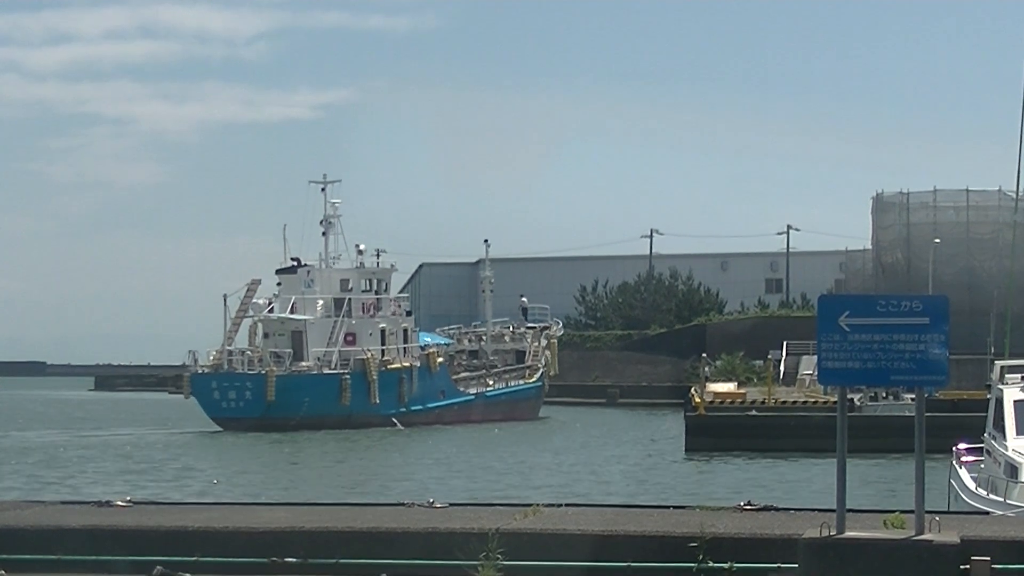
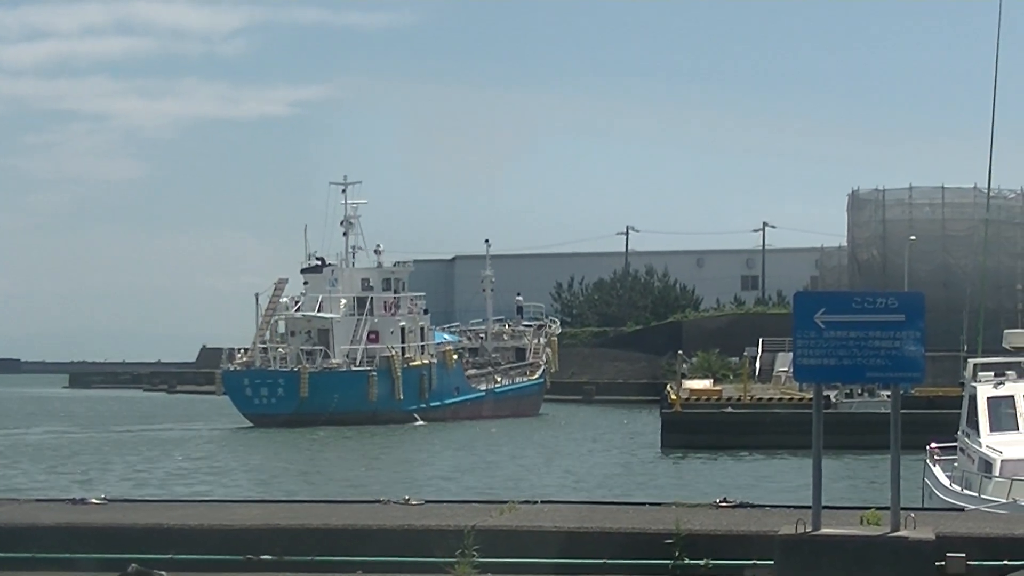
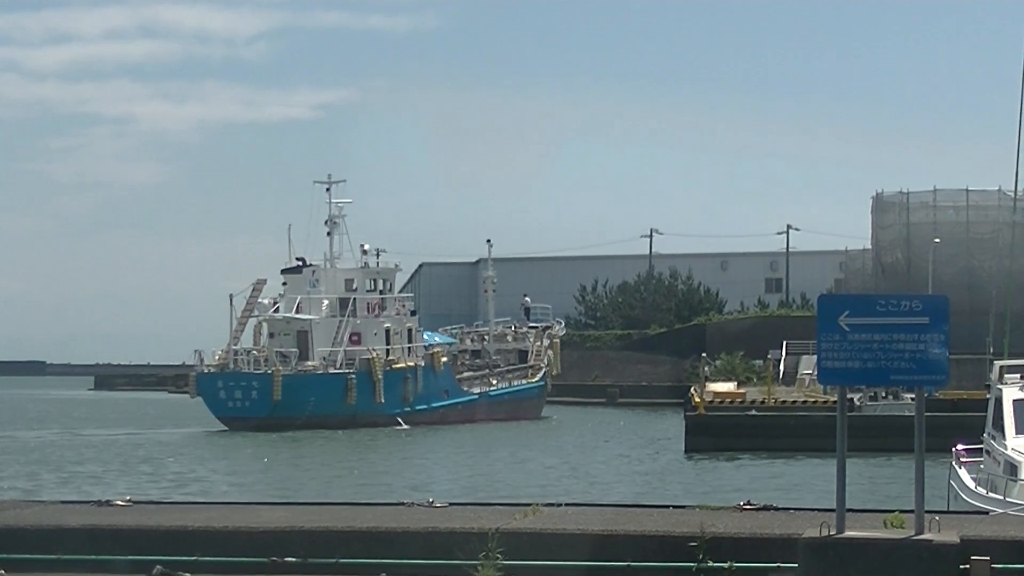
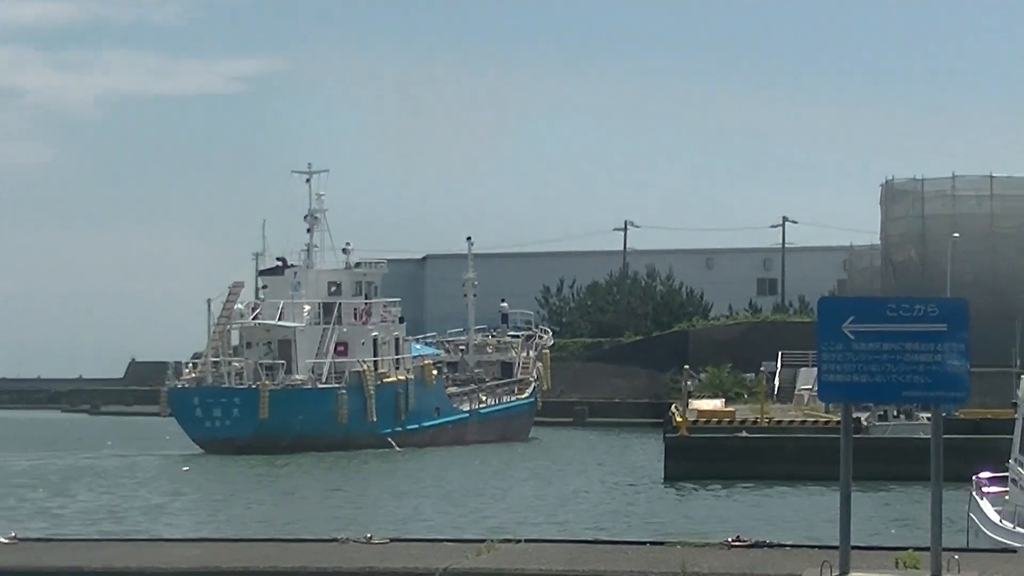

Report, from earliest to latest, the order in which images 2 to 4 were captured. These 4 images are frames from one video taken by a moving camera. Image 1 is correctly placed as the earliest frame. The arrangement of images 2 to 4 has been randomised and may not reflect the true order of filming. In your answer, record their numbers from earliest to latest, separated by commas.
3, 2, 4
